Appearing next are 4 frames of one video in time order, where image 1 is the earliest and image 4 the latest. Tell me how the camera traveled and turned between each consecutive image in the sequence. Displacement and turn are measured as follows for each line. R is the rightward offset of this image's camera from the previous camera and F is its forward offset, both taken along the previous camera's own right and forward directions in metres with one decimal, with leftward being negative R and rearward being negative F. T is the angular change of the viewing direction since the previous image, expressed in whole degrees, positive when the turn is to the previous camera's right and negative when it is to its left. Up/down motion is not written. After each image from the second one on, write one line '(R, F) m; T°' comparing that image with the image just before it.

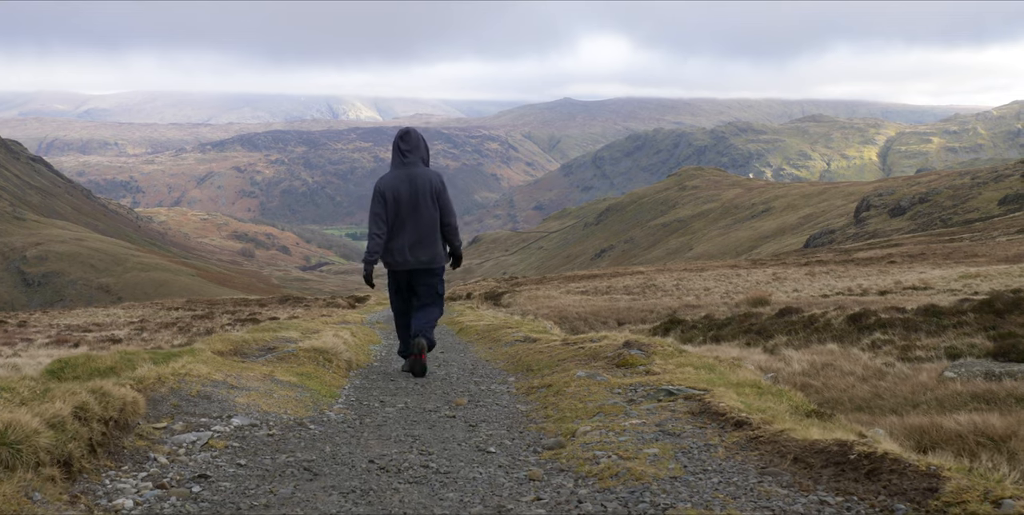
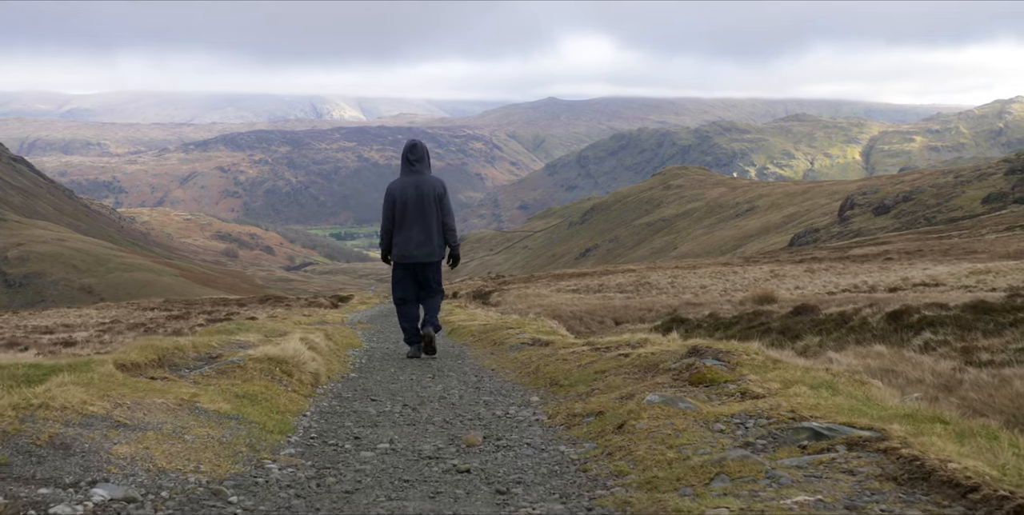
(-0.6, +3.8) m; +1°
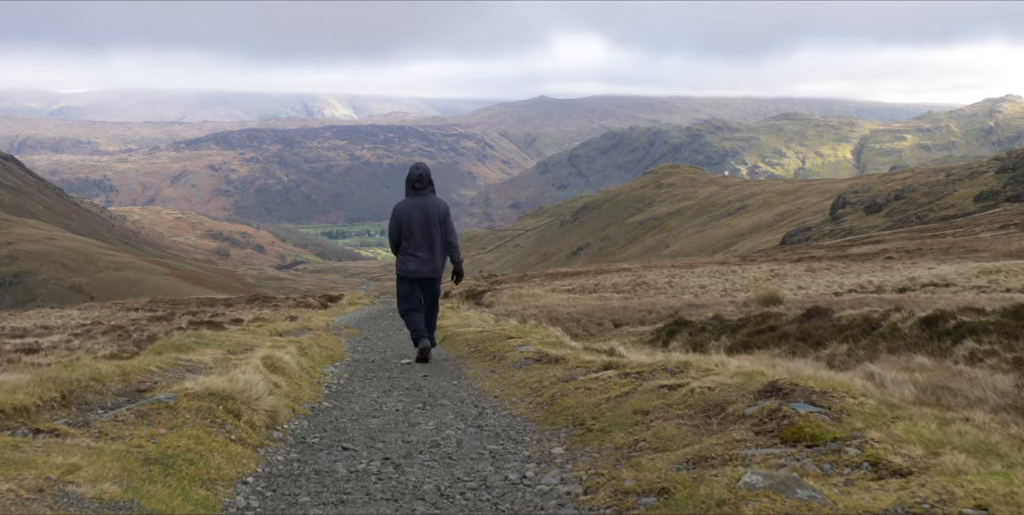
(-0.3, +2.6) m; +1°
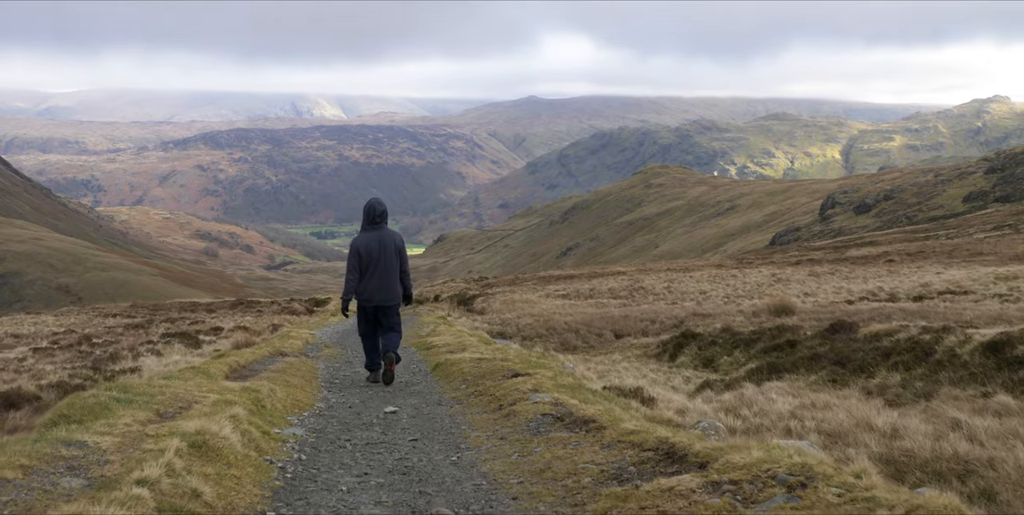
(-0.5, +3.6) m; +1°
